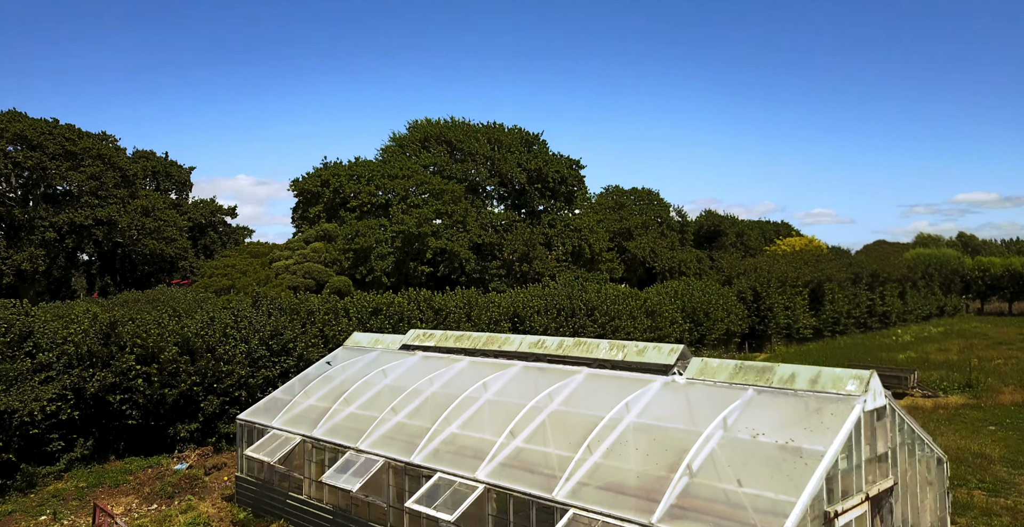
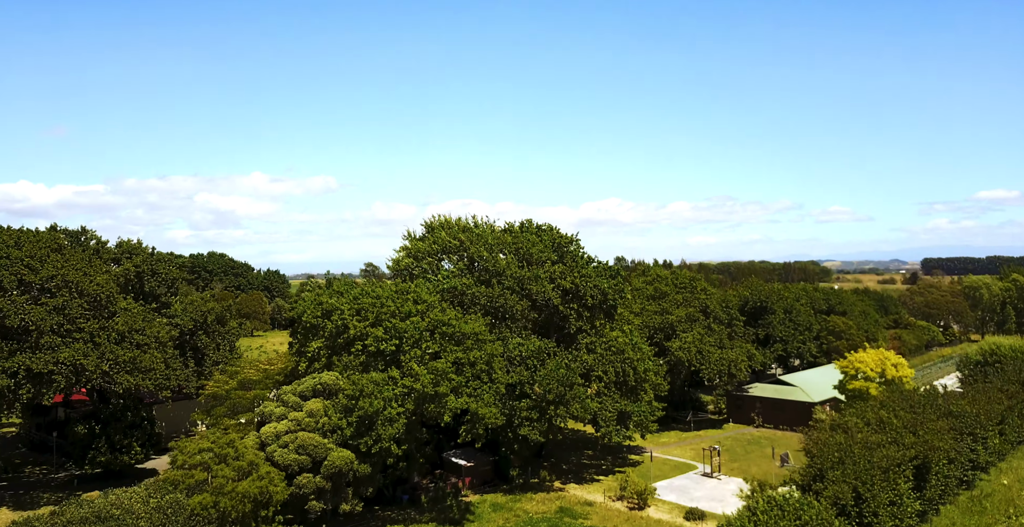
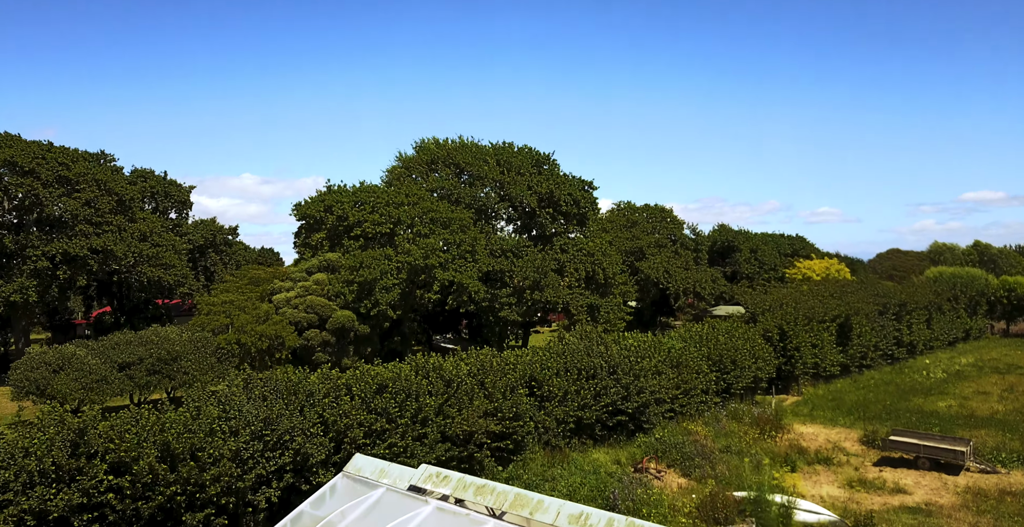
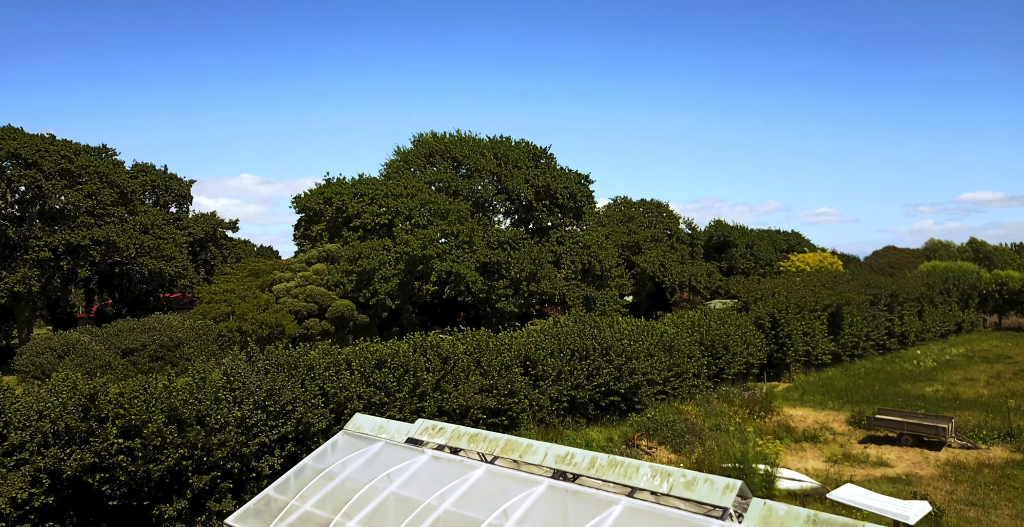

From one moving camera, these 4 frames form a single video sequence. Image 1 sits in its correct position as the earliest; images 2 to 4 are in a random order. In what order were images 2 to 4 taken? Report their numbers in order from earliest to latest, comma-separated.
4, 3, 2
